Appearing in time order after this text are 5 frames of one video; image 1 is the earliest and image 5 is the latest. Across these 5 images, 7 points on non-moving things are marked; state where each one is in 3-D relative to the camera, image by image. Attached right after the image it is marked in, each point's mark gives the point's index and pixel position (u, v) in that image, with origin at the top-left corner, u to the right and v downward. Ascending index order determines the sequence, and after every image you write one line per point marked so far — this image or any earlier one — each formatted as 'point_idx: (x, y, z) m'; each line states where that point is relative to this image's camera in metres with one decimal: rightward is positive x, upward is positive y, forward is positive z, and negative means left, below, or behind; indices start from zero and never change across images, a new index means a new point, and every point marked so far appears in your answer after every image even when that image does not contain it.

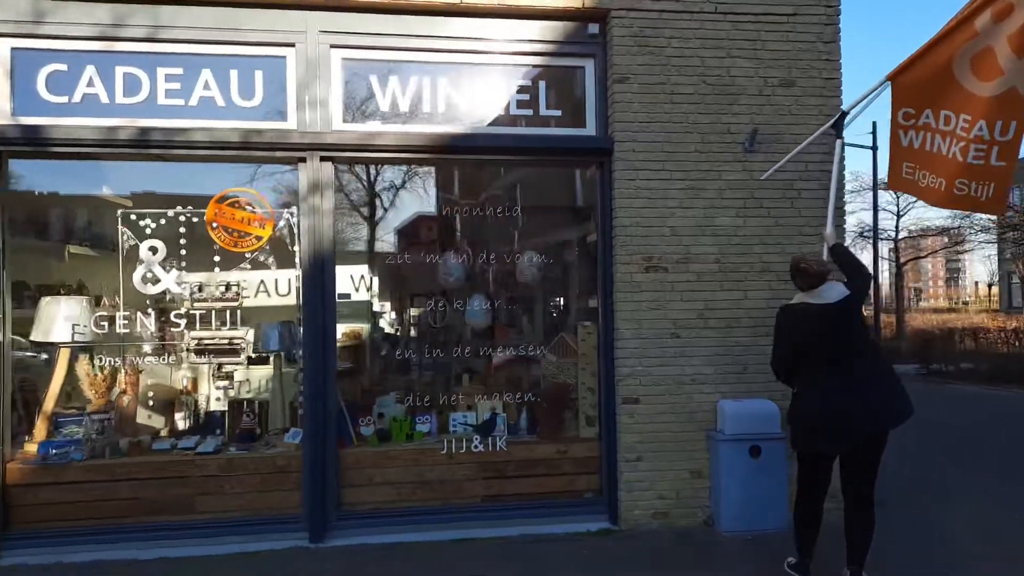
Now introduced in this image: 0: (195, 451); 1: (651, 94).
0: (-2.4, -1.2, +5.4) m
1: (+1.0, +1.4, +5.5) m
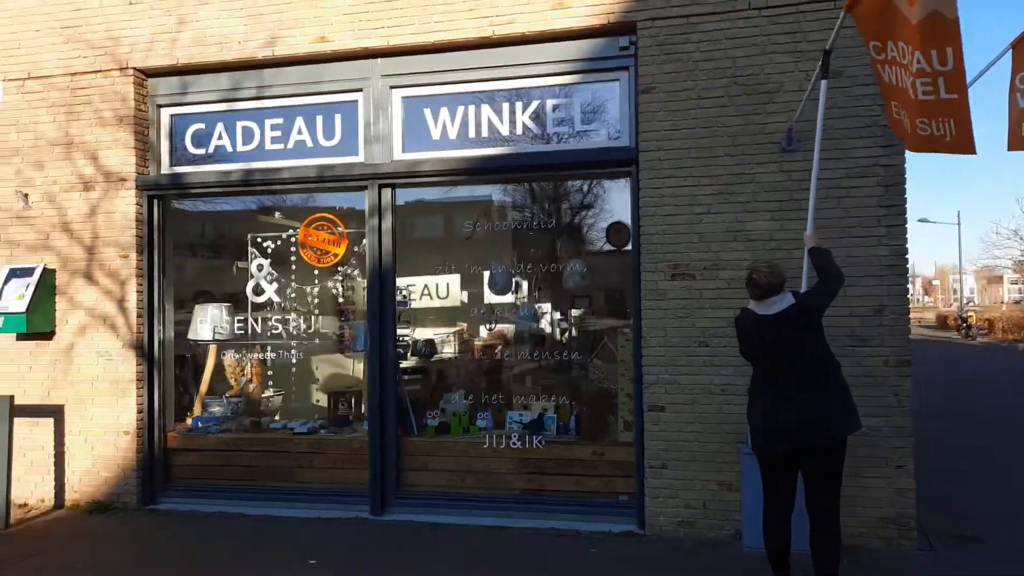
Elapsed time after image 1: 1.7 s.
0: (-2.0, -1.3, +6.6) m
1: (+1.2, +1.4, +5.5) m
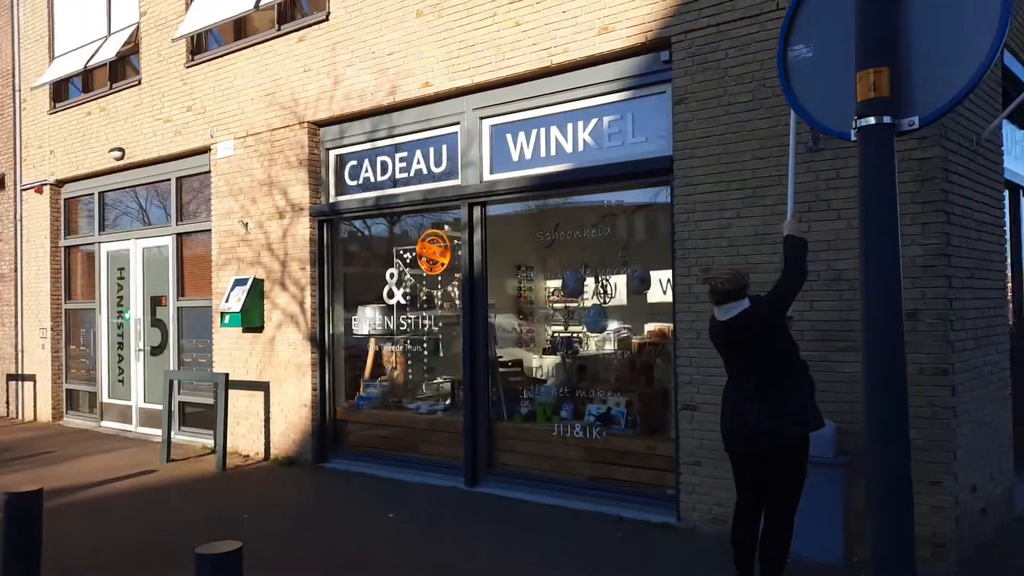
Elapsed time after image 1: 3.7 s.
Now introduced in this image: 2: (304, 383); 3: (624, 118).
0: (-1.0, -1.3, +7.9) m
1: (+1.5, +1.4, +5.7) m
2: (-2.4, -1.1, +8.4) m
3: (+1.0, +1.5, +6.3) m
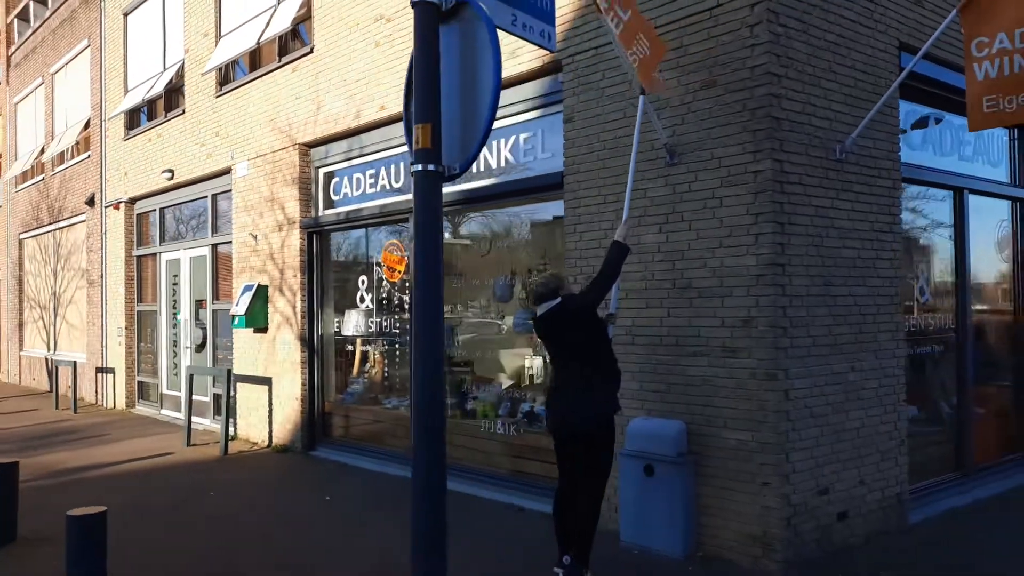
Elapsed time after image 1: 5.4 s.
0: (-1.4, -1.4, +8.6) m
1: (+0.6, +1.3, +6.0) m
2: (-2.7, -1.1, +9.3) m
3: (+0.2, +1.4, +6.8) m
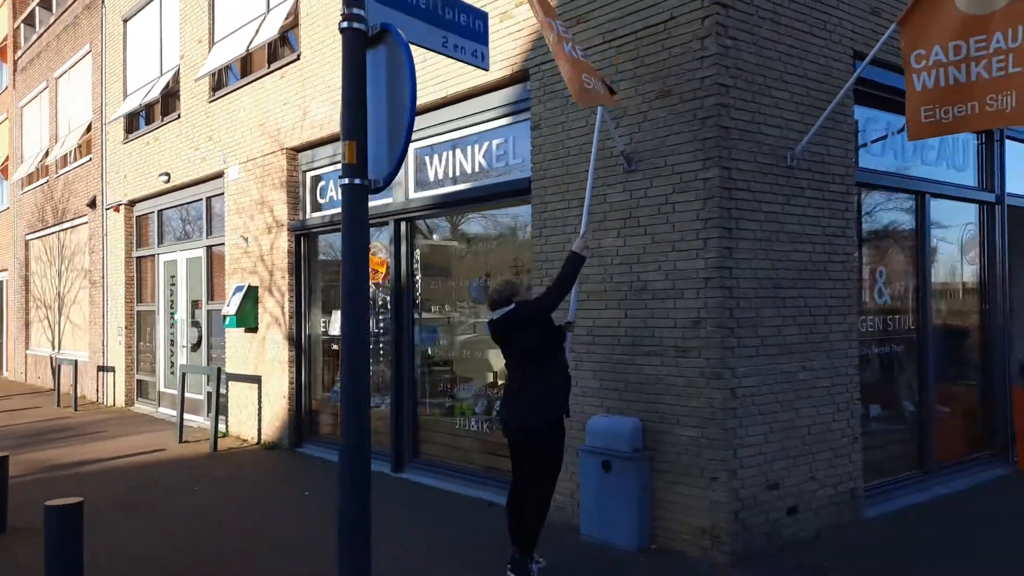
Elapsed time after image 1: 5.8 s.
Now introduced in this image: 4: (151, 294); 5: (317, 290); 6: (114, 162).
0: (-1.7, -1.4, +8.9) m
1: (+0.4, +1.3, +6.2) m
2: (-3.0, -1.2, +9.6) m
3: (-0.1, +1.4, +7.0) m
4: (-6.7, -0.1, +13.8) m
5: (-2.5, 0.0, +9.6) m
6: (-7.8, +2.5, +14.5) m
